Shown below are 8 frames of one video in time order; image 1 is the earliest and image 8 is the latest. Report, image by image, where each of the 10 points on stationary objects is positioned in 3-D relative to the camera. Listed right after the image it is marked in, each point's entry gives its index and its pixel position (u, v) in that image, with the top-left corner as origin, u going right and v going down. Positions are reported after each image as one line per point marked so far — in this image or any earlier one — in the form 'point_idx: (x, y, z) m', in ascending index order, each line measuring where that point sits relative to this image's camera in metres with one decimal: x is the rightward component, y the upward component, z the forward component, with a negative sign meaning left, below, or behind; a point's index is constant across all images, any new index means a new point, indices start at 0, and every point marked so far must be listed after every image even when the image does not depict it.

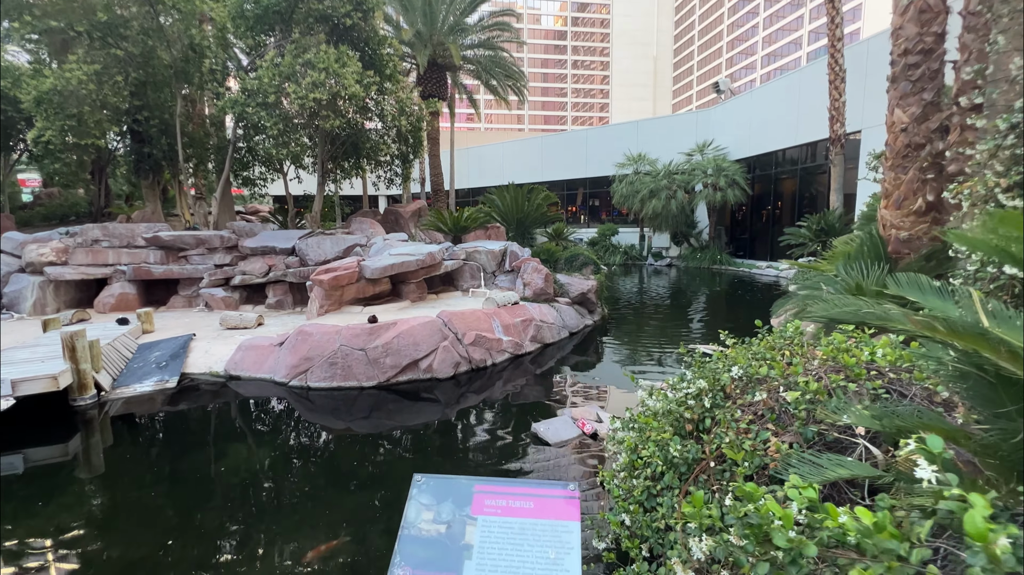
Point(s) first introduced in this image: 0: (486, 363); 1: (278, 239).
0: (-0.3, -1.0, +5.7) m
1: (-4.6, +1.0, +8.8) m
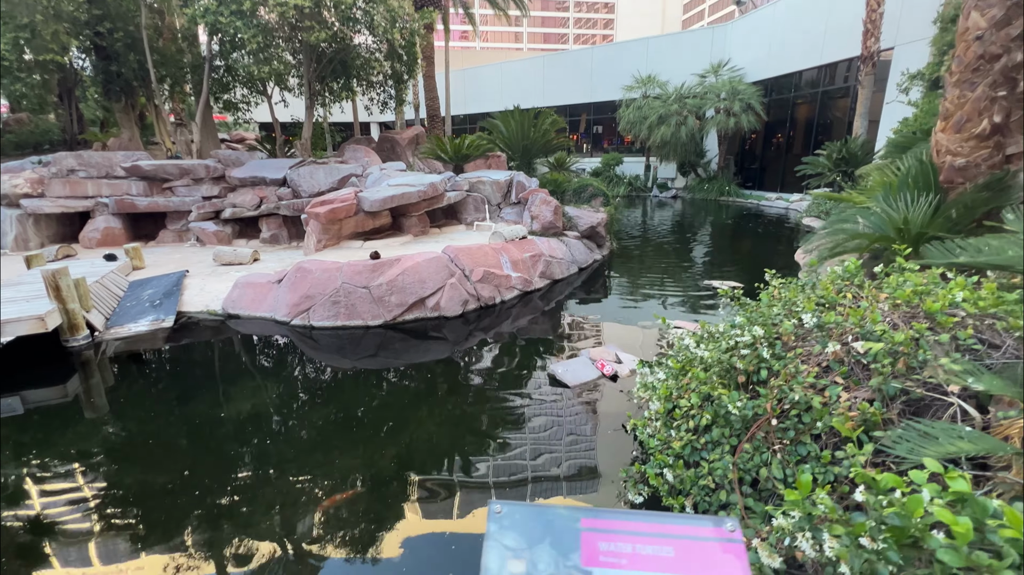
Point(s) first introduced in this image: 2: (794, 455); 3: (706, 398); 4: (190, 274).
0: (-0.2, -0.2, +5.5) m
1: (-4.5, +2.2, +8.3) m
2: (+1.0, -0.6, +1.6) m
3: (+0.9, -0.5, +2.1) m
4: (-4.2, +0.2, +6.0) m
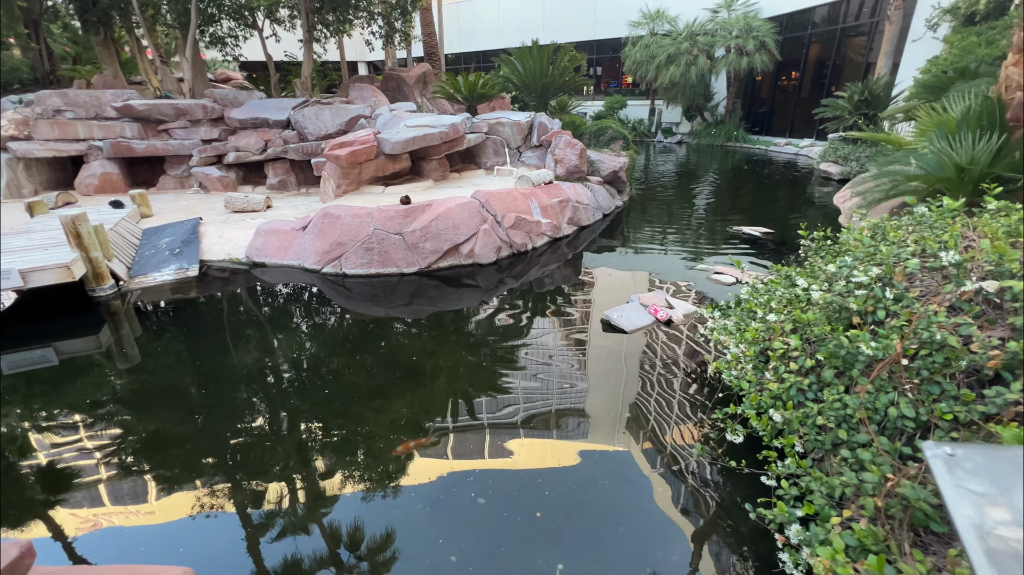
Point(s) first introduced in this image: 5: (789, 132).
0: (+0.2, +0.5, +5.4) m
1: (-4.2, +3.1, +7.8) m
2: (+1.5, -0.4, +1.6) m
3: (+1.4, -0.2, +2.1) m
4: (-3.9, +0.8, +5.7) m
5: (+10.0, +5.6, +16.2) m
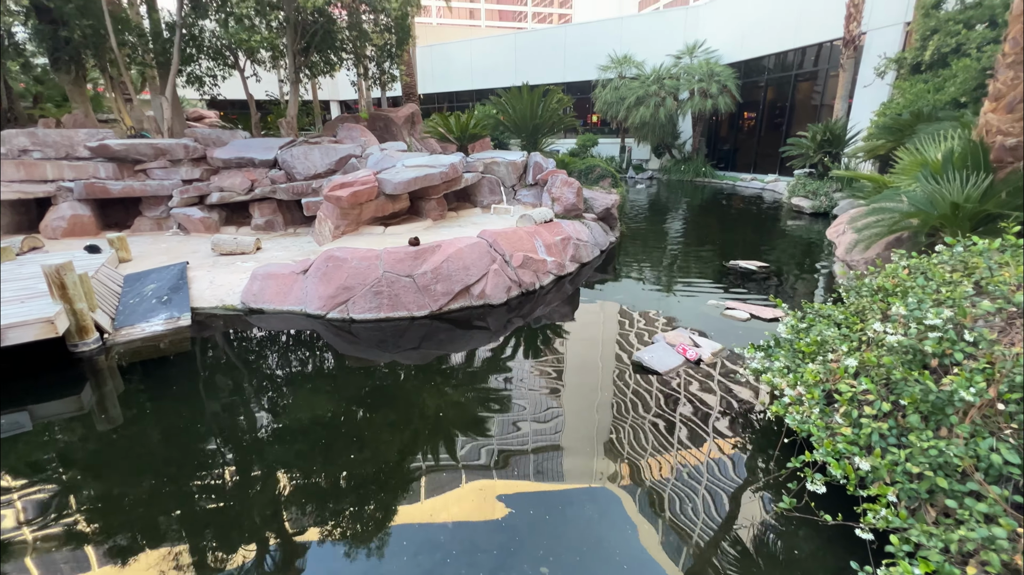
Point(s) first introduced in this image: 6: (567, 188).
0: (+0.3, 0.0, +5.3) m
1: (-4.4, +2.4, +7.6) m
2: (+1.8, -0.5, +1.6) m
3: (+1.7, -0.4, +2.0) m
4: (-3.8, +0.3, +5.4) m
5: (+9.2, +4.6, +17.1) m
6: (+0.8, +1.5, +6.6) m
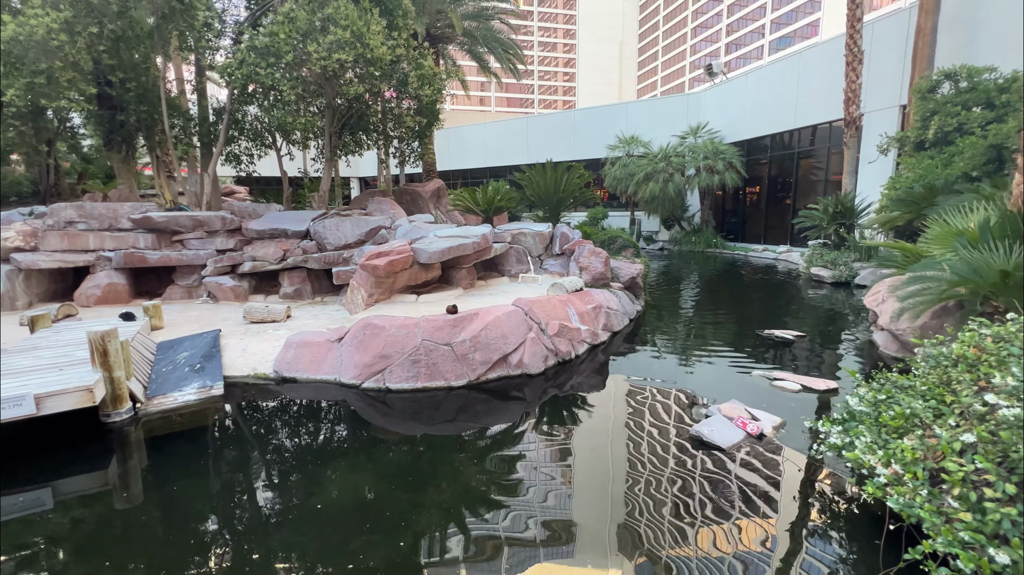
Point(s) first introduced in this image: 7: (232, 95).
0: (+0.7, -0.8, +5.2) m
1: (-3.9, +1.2, +7.9) m
2: (+2.1, -0.8, +1.4) m
3: (+2.0, -0.7, +1.9) m
4: (-3.5, -0.5, +5.4) m
5: (+9.7, +1.9, +17.5) m
6: (+1.2, +0.4, +6.7) m
7: (-5.6, +3.8, +8.9) m
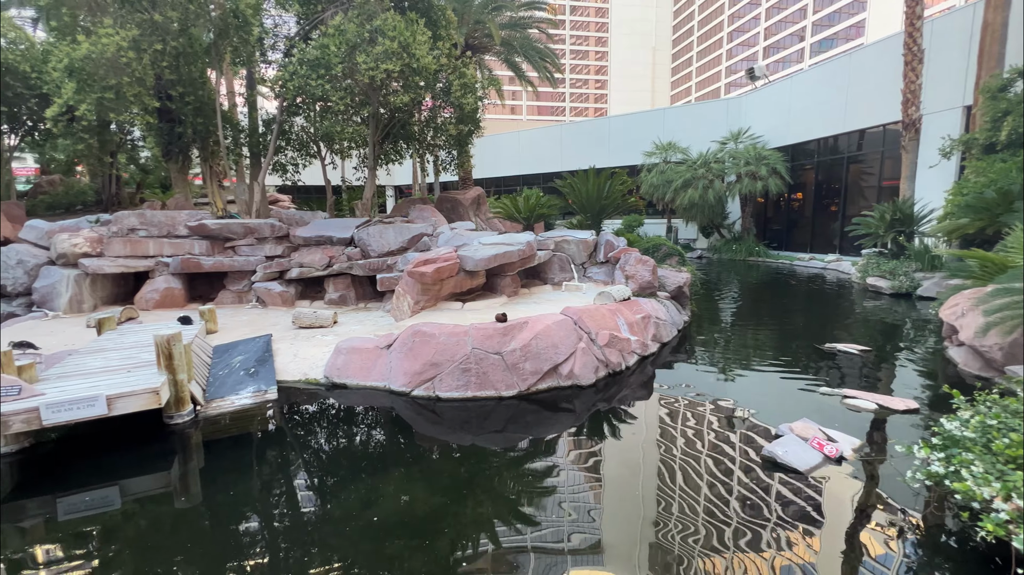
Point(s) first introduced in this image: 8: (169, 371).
0: (+1.2, -0.9, +5.0) m
1: (-3.2, +1.1, +8.1) m
2: (+2.4, -0.8, +1.2) m
3: (+2.3, -0.8, +1.6) m
4: (-2.9, -0.6, +5.5) m
5: (+11.0, +1.5, +16.7) m
6: (+1.9, +0.3, +6.5) m
7: (-4.7, +3.7, +9.2) m
8: (-2.8, -0.7, +3.7) m
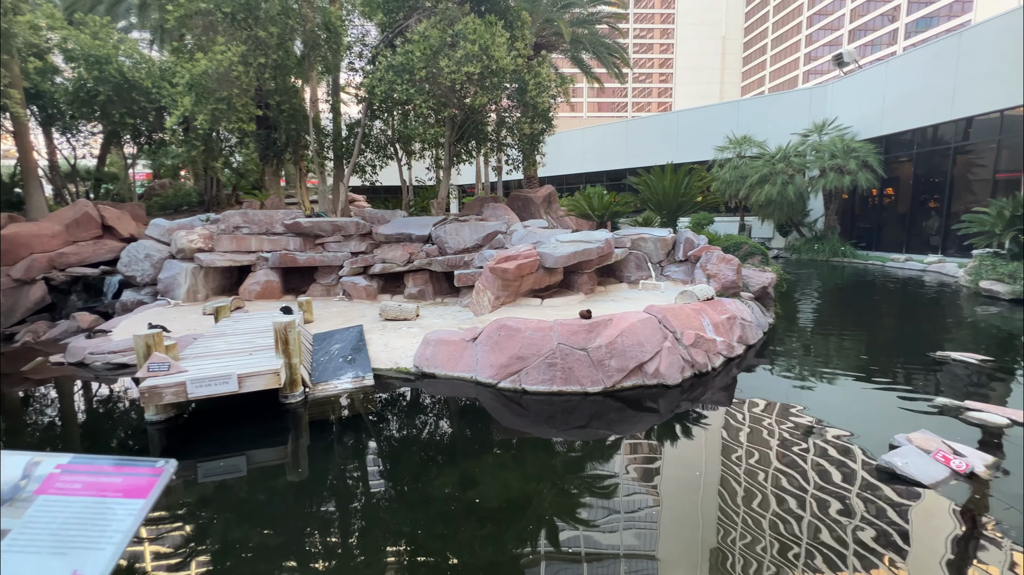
0: (+2.1, -0.9, +4.9) m
1: (-1.9, +1.2, +8.4) m
2: (+2.8, -0.8, +0.9) m
3: (+2.8, -0.8, +1.4) m
4: (-1.9, -0.5, +5.8) m
5: (+13.3, +1.4, +15.3) m
6: (+2.9, +0.3, +6.3) m
7: (-3.2, +3.8, +9.8) m
8: (-2.0, -0.6, +4.1) m
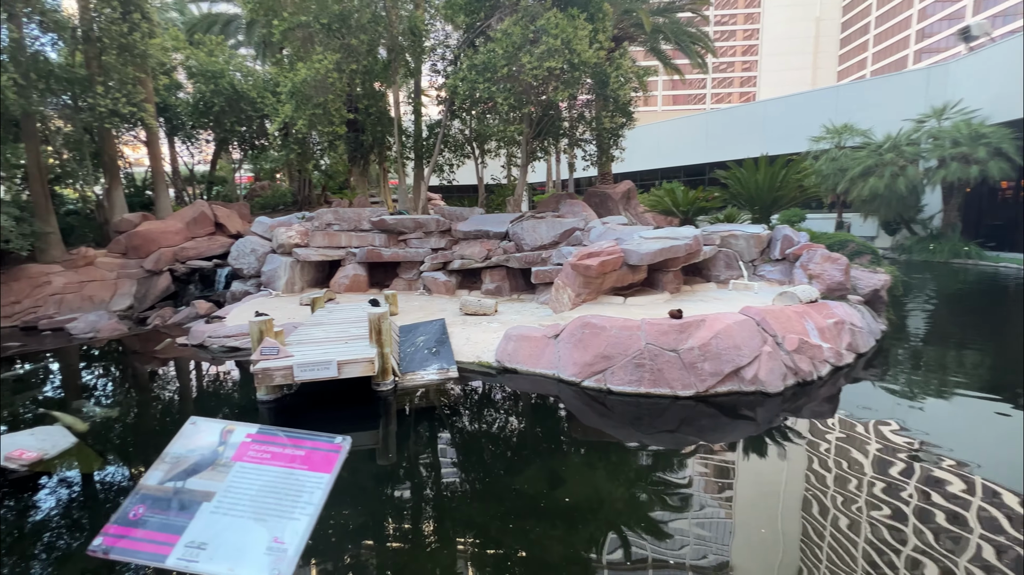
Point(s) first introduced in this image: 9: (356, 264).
0: (+3.0, -0.9, +4.5) m
1: (-0.4, +1.2, +8.6) m
2: (+3.1, -0.8, +0.4) m
3: (+3.1, -0.8, +0.9) m
4: (-0.9, -0.5, +6.0) m
5: (+15.6, +1.2, +13.1) m
6: (+4.0, +0.3, +5.7) m
7: (-1.5, +3.9, +10.1) m
8: (-1.3, -0.5, +4.2) m
9: (-2.9, +0.4, +8.3) m
